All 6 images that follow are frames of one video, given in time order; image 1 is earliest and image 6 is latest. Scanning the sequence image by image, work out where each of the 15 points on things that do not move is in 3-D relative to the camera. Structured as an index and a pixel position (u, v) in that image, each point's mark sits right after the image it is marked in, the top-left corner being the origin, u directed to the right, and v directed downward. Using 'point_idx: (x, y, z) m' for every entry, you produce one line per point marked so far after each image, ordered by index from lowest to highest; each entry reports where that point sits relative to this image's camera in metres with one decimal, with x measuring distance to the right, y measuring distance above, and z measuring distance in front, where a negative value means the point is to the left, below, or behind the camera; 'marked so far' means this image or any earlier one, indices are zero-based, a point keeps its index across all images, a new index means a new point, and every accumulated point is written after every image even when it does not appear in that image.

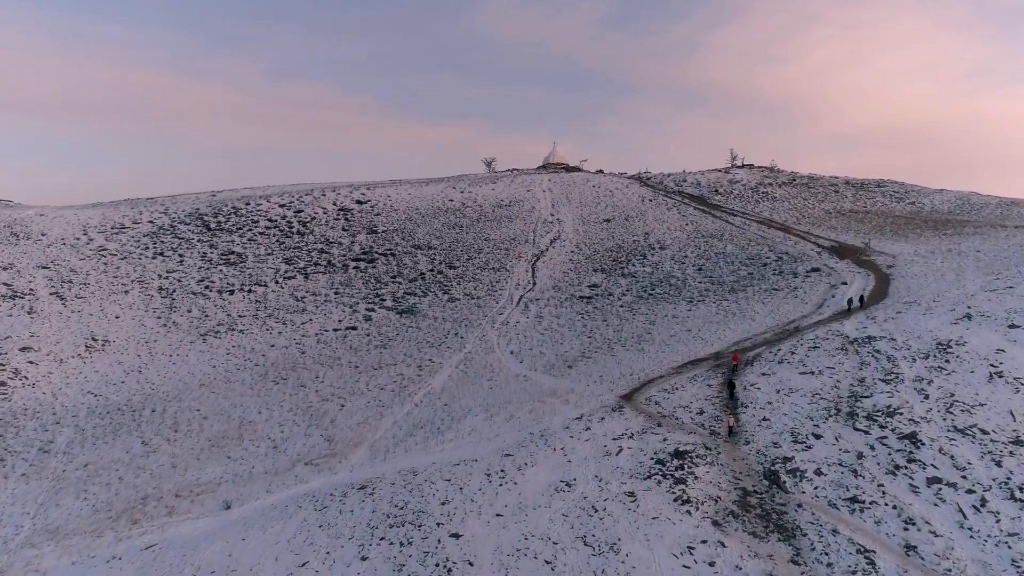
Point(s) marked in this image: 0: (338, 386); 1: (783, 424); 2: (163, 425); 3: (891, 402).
0: (-5.7, -3.2, +19.7) m
1: (+6.0, -3.0, +13.3) m
2: (-10.3, -4.0, +17.7) m
3: (+8.6, -2.6, +13.6) m
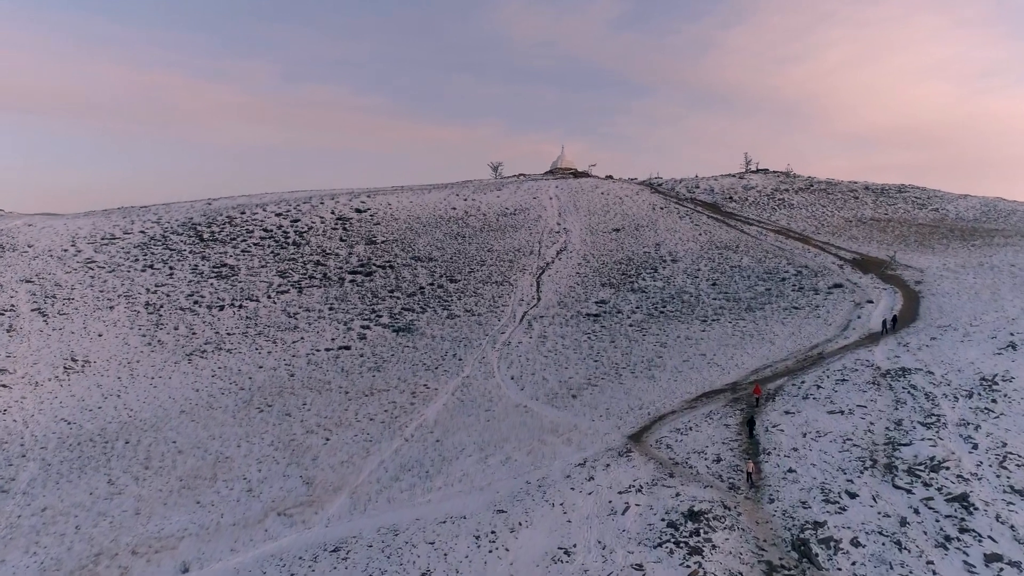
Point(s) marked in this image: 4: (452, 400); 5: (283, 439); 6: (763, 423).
0: (-5.7, -3.9, +18.4) m
1: (+5.9, -3.7, +11.8) m
2: (-10.3, -4.7, +16.4) m
3: (+8.4, -3.3, +12.0) m
4: (-1.9, -3.5, +18.7) m
5: (-6.5, -4.3, +17.1) m
6: (+5.9, -3.2, +14.2) m
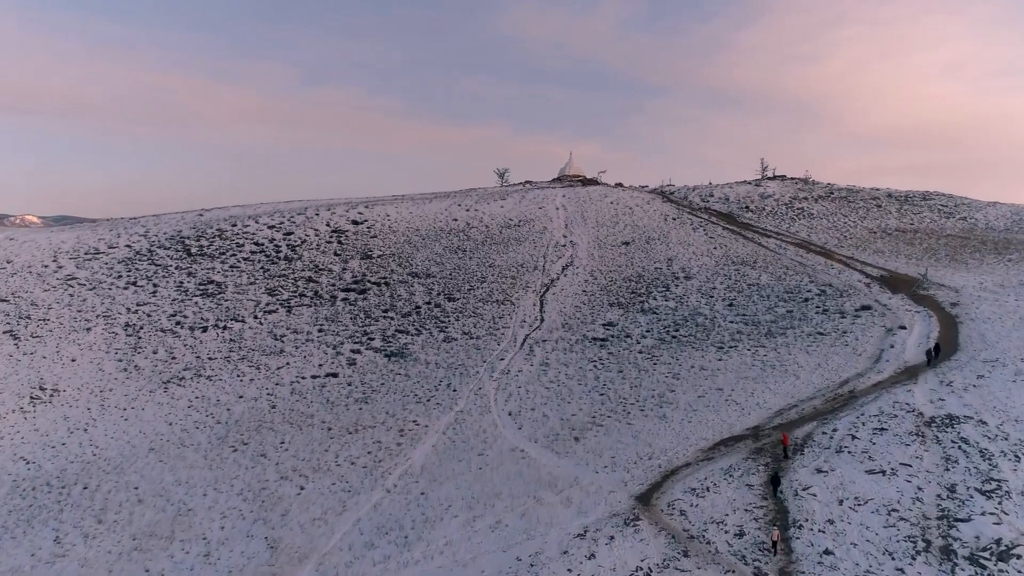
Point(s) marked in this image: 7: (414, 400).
0: (-5.8, -4.7, +16.7) m
1: (+5.7, -4.6, +10.0) m
2: (-10.5, -5.5, +14.9) m
3: (+8.2, -4.1, +10.1) m
4: (-2.0, -4.3, +17.0) m
5: (-6.6, -5.1, +15.5) m
6: (+5.7, -4.0, +12.3) m
7: (-3.2, -3.7, +19.8) m
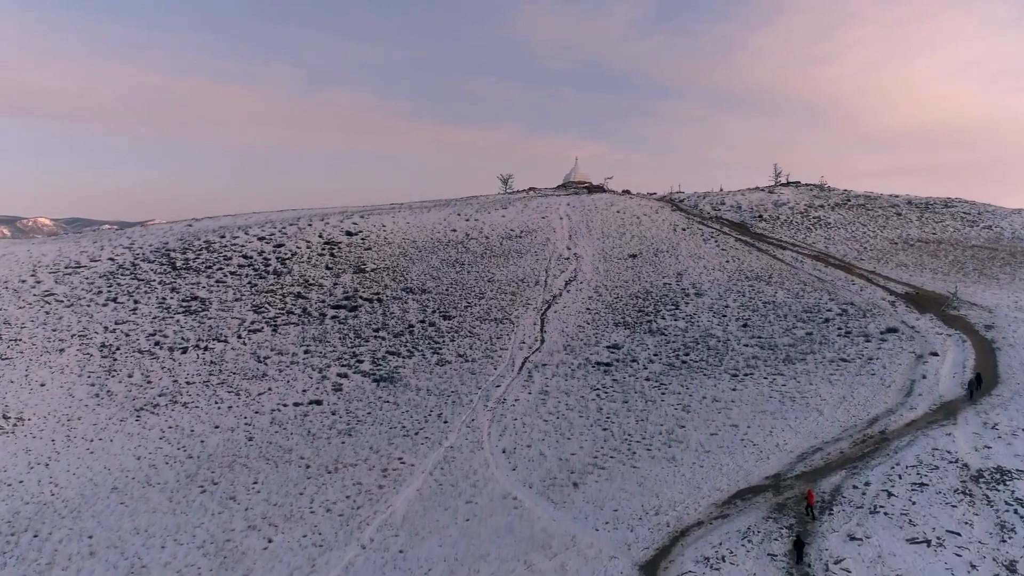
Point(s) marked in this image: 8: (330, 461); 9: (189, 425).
0: (-6.0, -5.4, +15.3) m
1: (+5.4, -5.3, +8.3) m
2: (-10.7, -6.2, +13.4) m
3: (+7.9, -4.8, +8.4) m
4: (-2.2, -5.0, +15.5) m
5: (-6.8, -5.8, +14.0) m
6: (+5.5, -4.7, +10.7) m
7: (-3.4, -4.4, +18.3) m
8: (-5.1, -4.9, +17.1) m
9: (-10.4, -4.4, +19.5) m
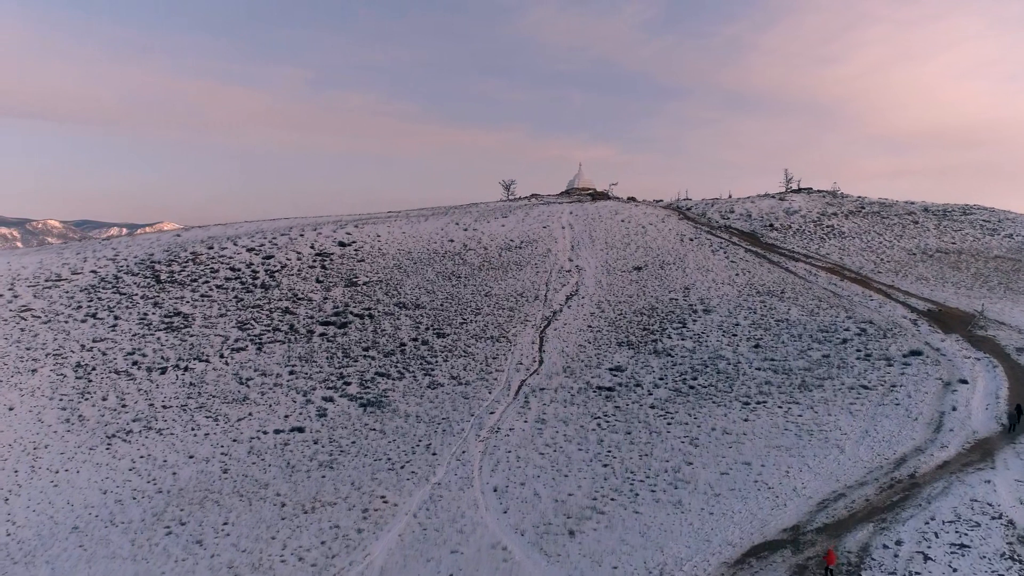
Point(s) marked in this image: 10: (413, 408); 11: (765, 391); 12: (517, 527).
0: (-6.2, -6.1, +14.0) m
1: (+5.1, -5.9, +6.9) m
2: (-10.9, -6.8, +12.2) m
3: (+7.6, -5.4, +7.0) m
4: (-2.4, -5.6, +14.2) m
5: (-7.1, -6.4, +12.7) m
6: (+5.2, -5.3, +9.3) m
7: (-3.6, -5.0, +17.0) m
8: (-5.3, -5.5, +15.8) m
9: (-10.6, -5.1, +18.3) m
10: (-3.3, -3.9, +19.9) m
11: (+7.9, -3.2, +18.8) m
12: (+0.1, -5.5, +13.8) m
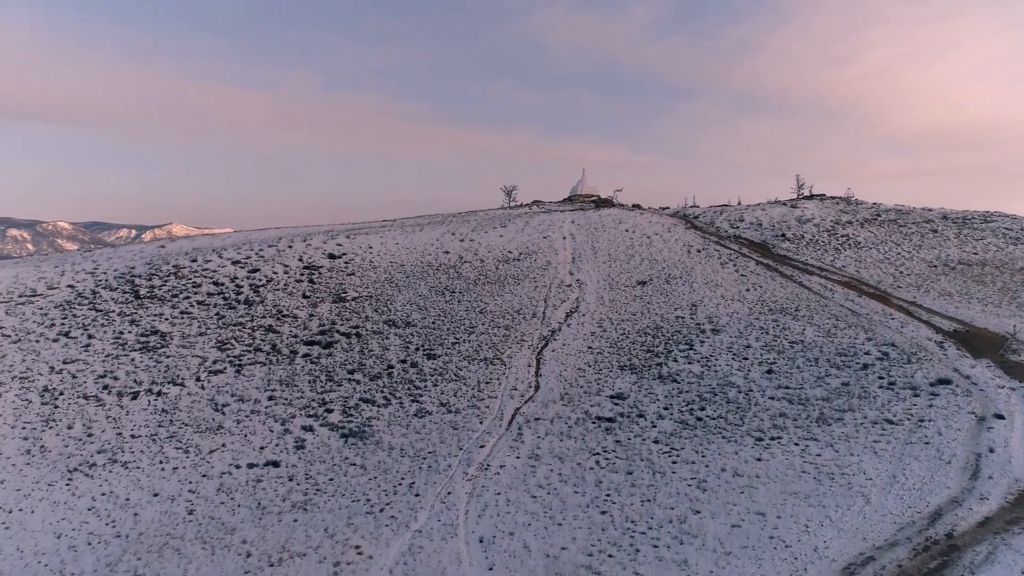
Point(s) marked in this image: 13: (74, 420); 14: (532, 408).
0: (-6.6, -6.7, +12.6) m
1: (+4.7, -6.6, +5.4) m
2: (-11.3, -7.5, +10.9) m
3: (+7.2, -6.1, +5.4) m
4: (-2.7, -6.3, +12.7) m
5: (-7.4, -7.1, +11.3) m
6: (+4.8, -6.0, +7.7) m
7: (-3.8, -5.7, +15.5) m
8: (-5.6, -6.2, +14.4) m
9: (-10.9, -5.7, +16.9) m
10: (-3.5, -4.6, +18.5) m
11: (+7.7, -3.9, +17.3) m
12: (-0.2, -6.2, +12.3) m
13: (-14.3, -4.3, +19.7) m
14: (+0.7, -3.8, +19.4) m
